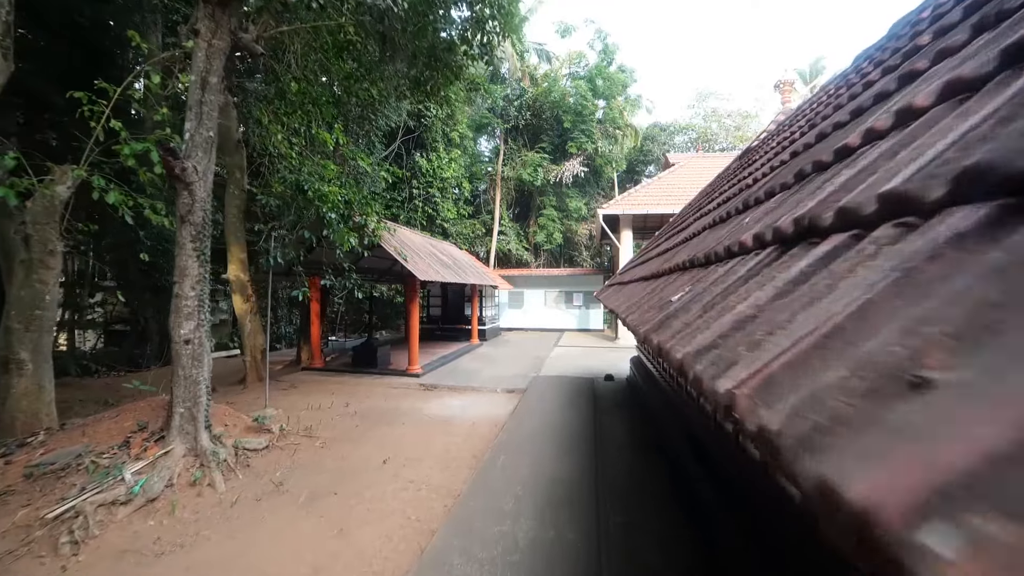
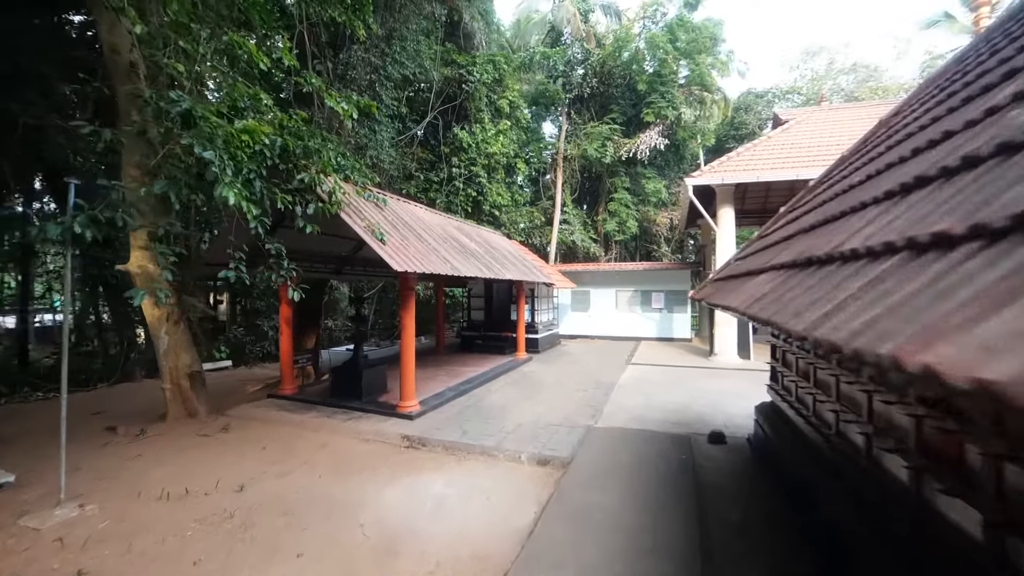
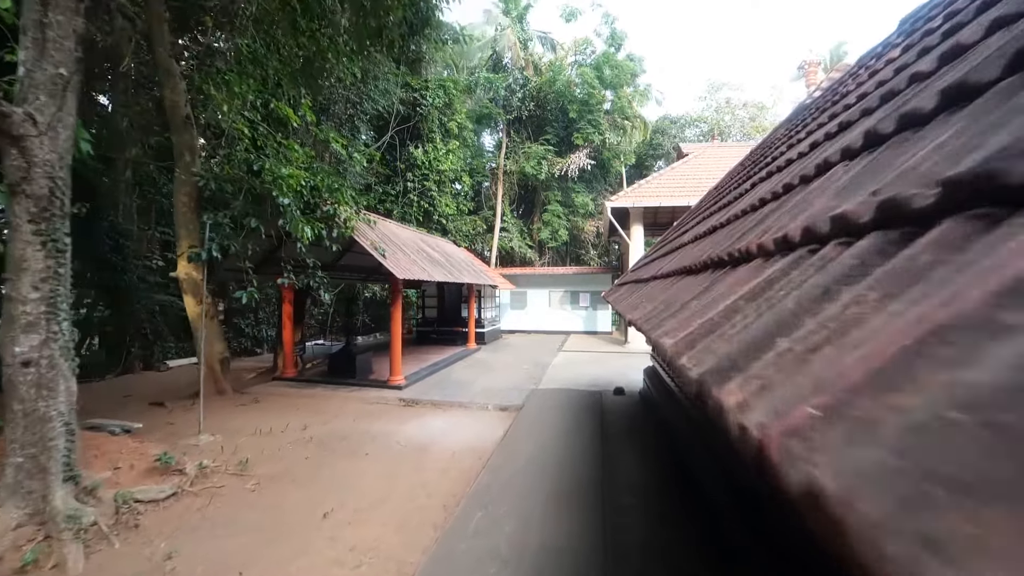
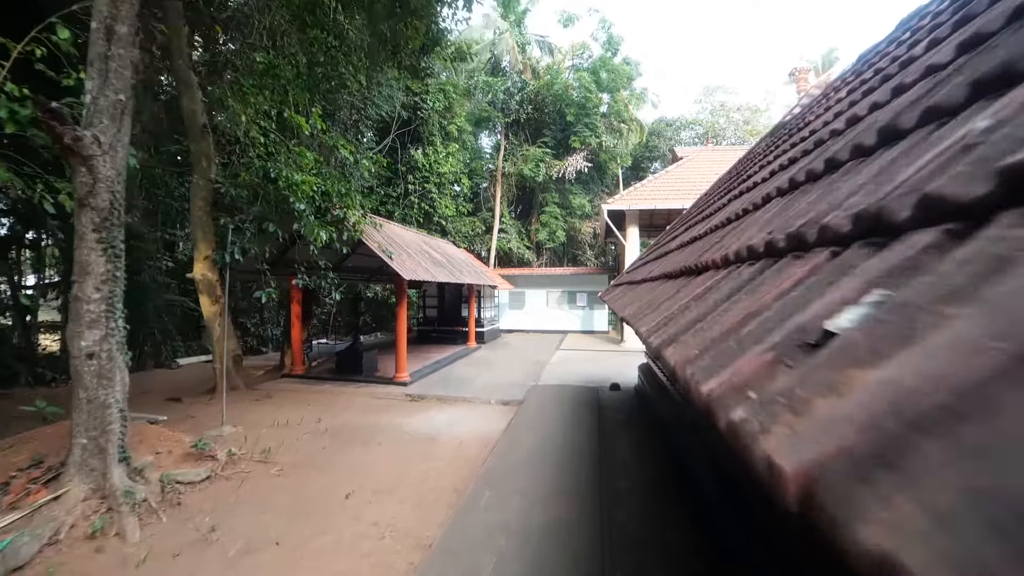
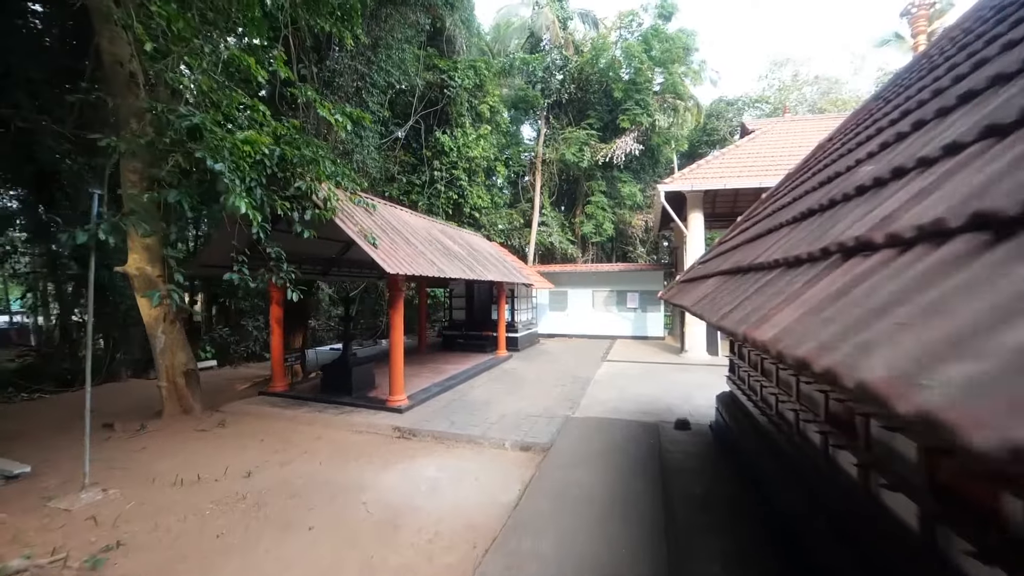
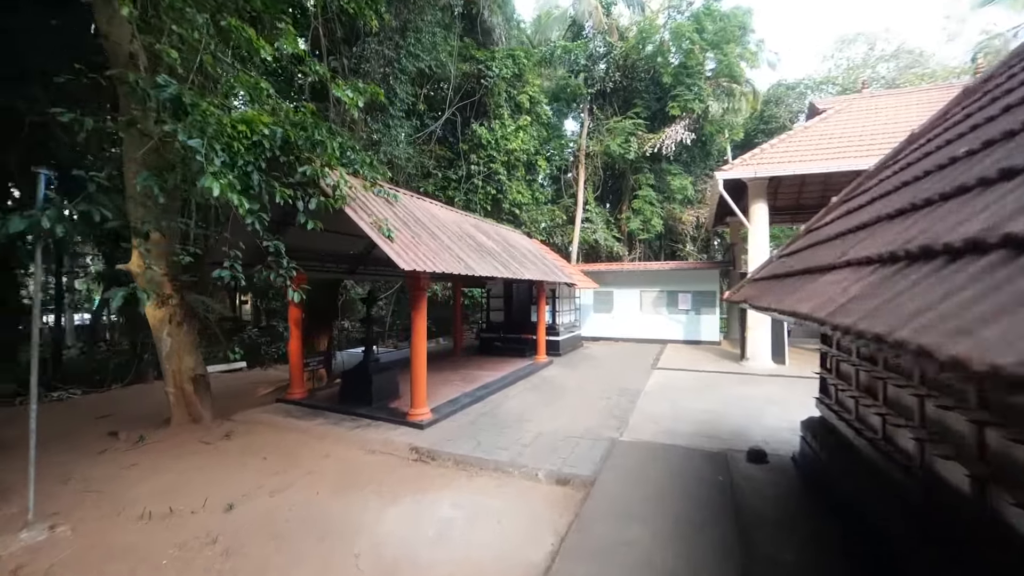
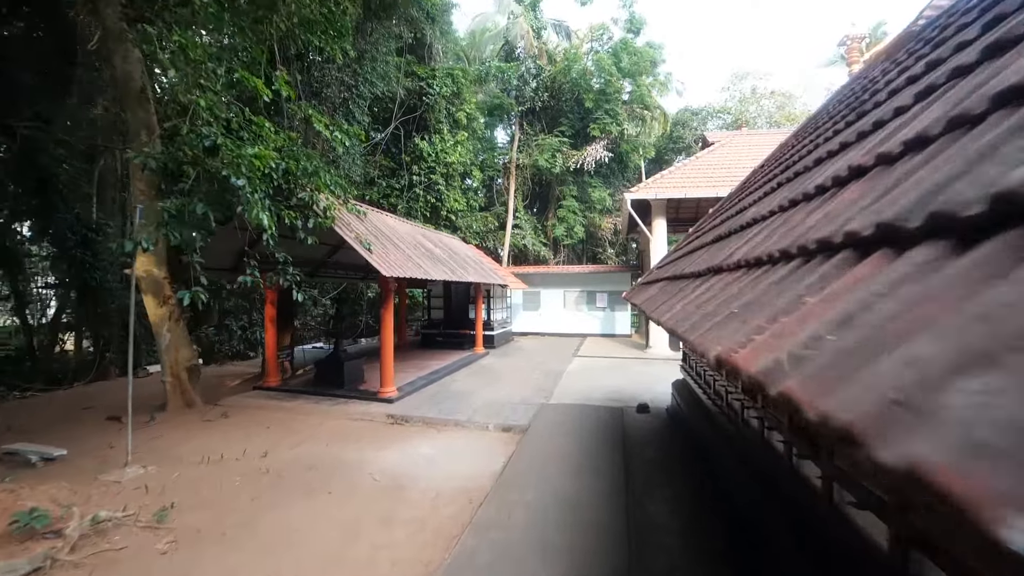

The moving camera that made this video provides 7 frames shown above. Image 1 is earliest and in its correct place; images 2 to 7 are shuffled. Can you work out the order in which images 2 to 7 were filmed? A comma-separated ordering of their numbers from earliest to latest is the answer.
4, 3, 7, 5, 2, 6
